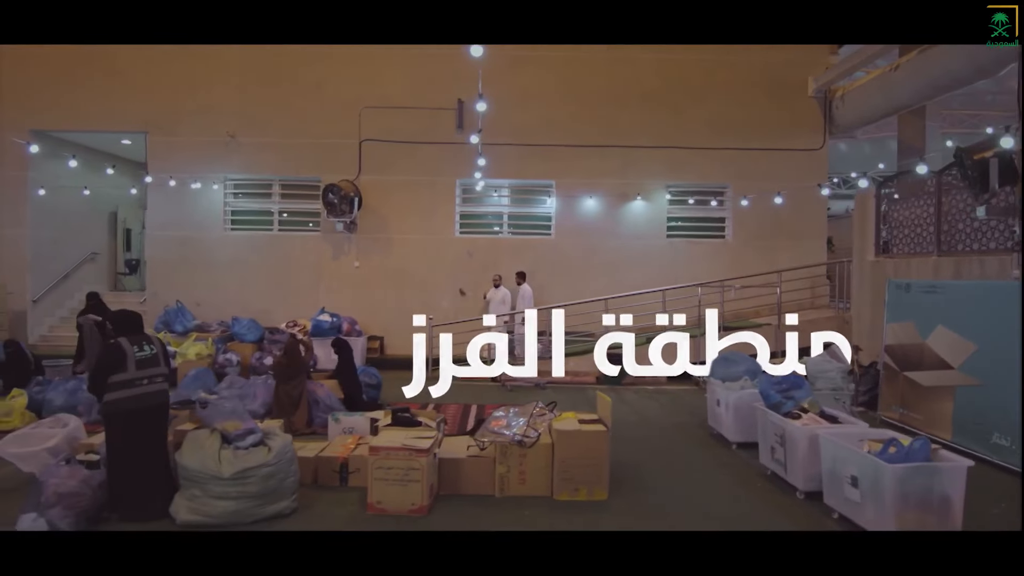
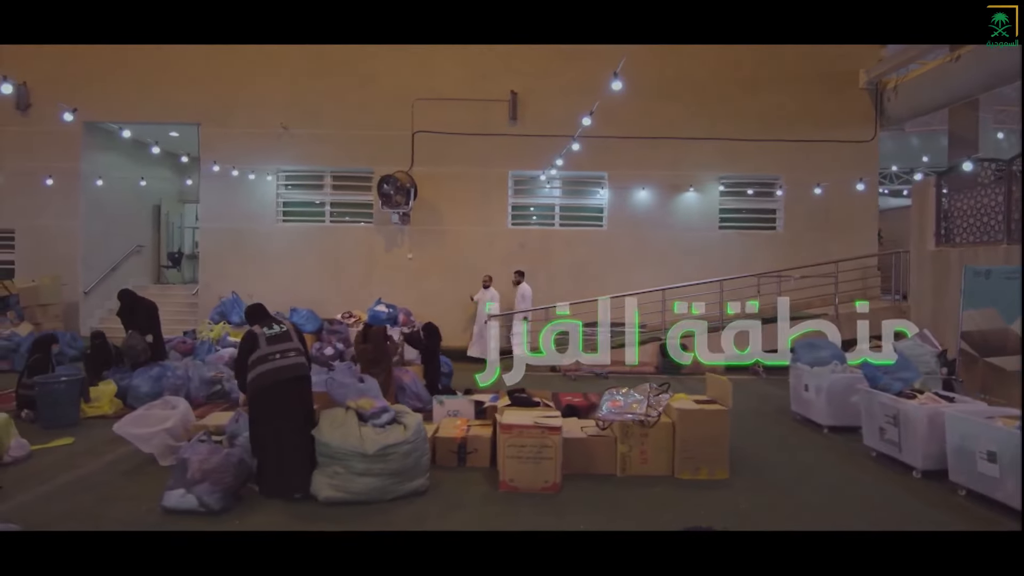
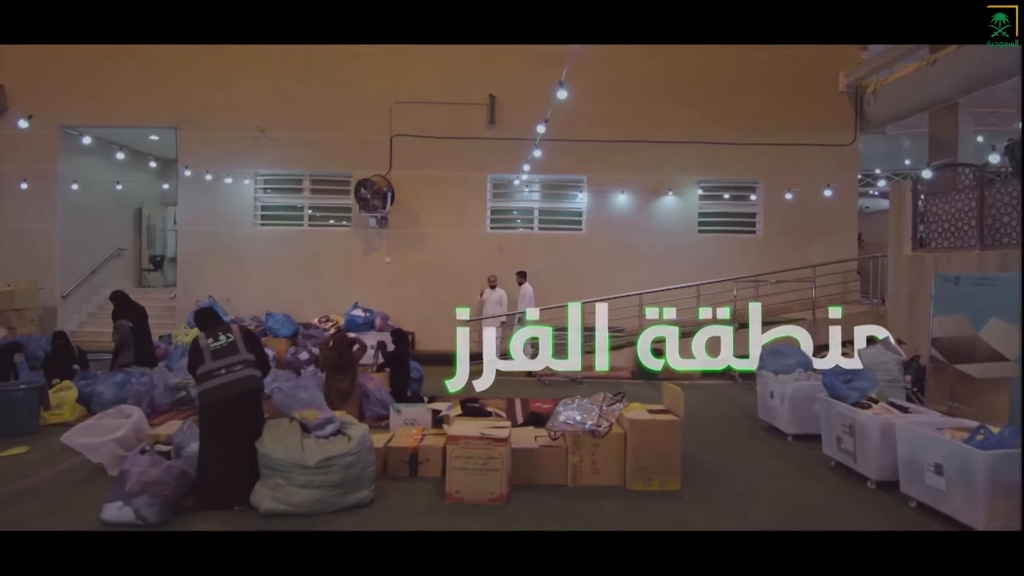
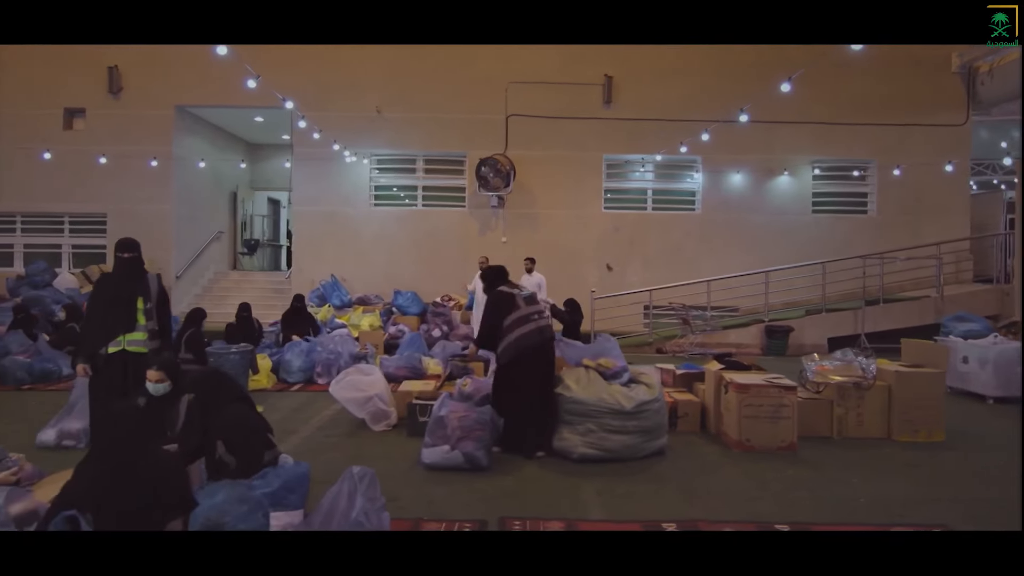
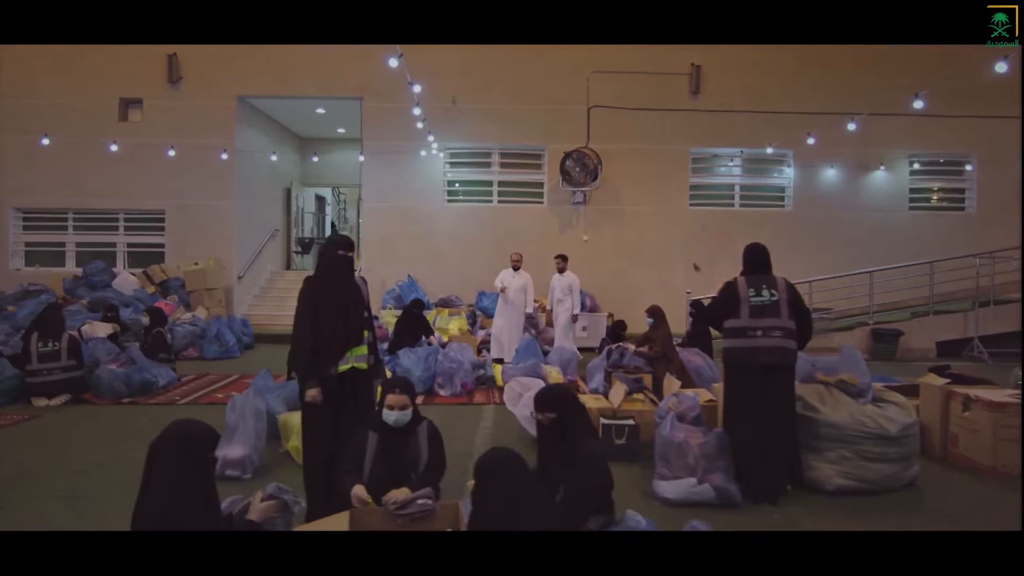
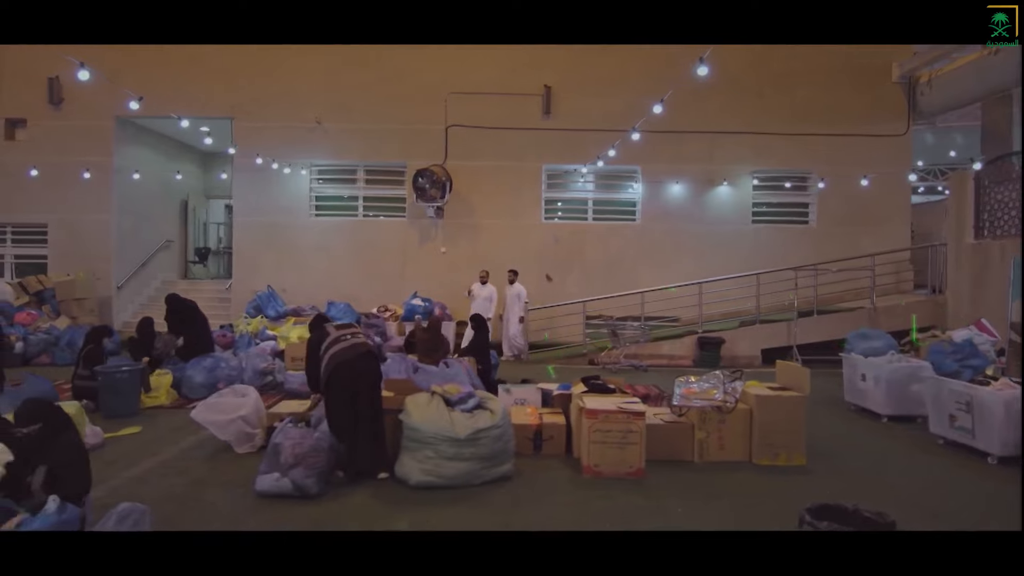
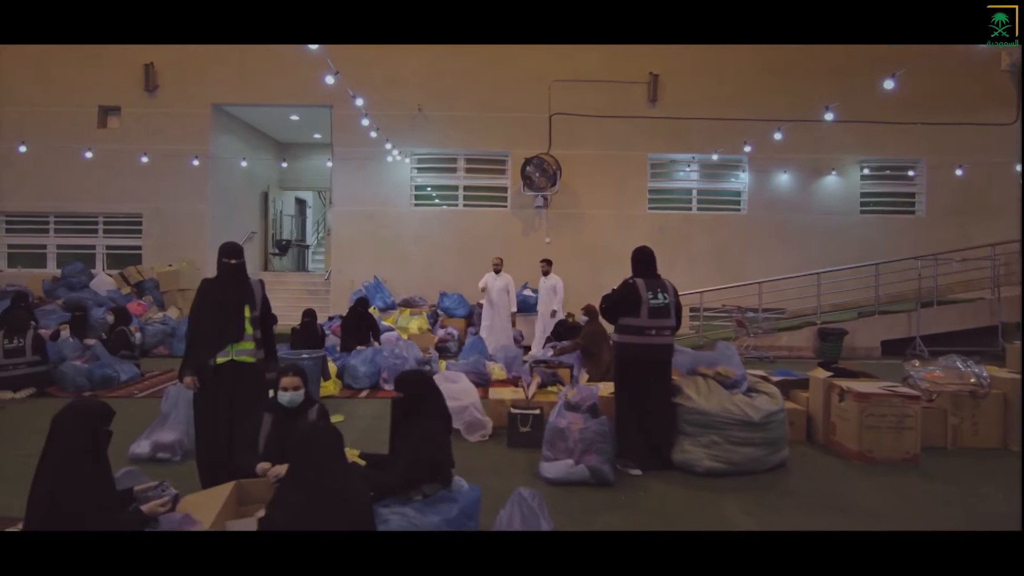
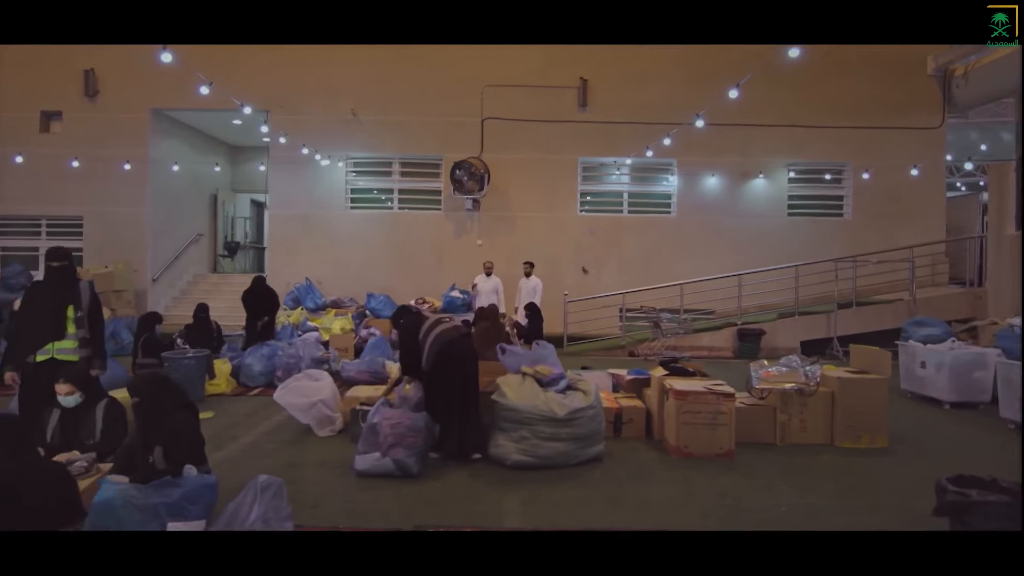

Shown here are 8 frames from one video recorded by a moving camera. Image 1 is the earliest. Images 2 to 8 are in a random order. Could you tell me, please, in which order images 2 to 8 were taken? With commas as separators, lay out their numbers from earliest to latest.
3, 2, 6, 8, 4, 7, 5
